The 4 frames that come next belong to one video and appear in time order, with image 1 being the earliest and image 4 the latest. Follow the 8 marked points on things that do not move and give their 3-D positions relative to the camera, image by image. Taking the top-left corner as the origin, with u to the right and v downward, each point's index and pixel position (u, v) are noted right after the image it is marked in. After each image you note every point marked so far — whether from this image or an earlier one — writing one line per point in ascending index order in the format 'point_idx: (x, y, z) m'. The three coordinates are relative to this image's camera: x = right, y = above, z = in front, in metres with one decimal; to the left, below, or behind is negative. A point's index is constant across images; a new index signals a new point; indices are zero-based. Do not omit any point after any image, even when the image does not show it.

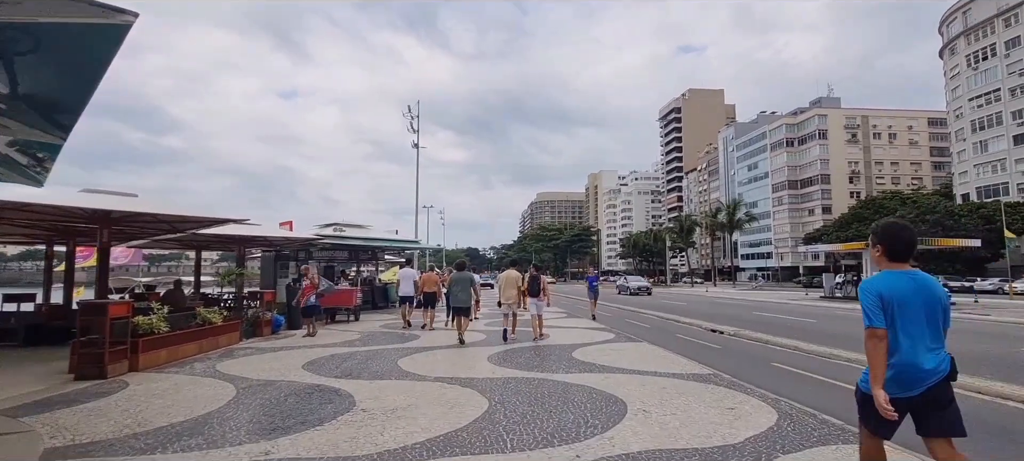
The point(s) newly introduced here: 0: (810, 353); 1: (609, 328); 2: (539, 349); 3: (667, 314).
0: (+6.0, -2.5, +10.0) m
1: (+2.6, -2.7, +13.3) m
2: (+0.6, -2.4, +9.7) m
3: (+6.0, -3.3, +19.0) m
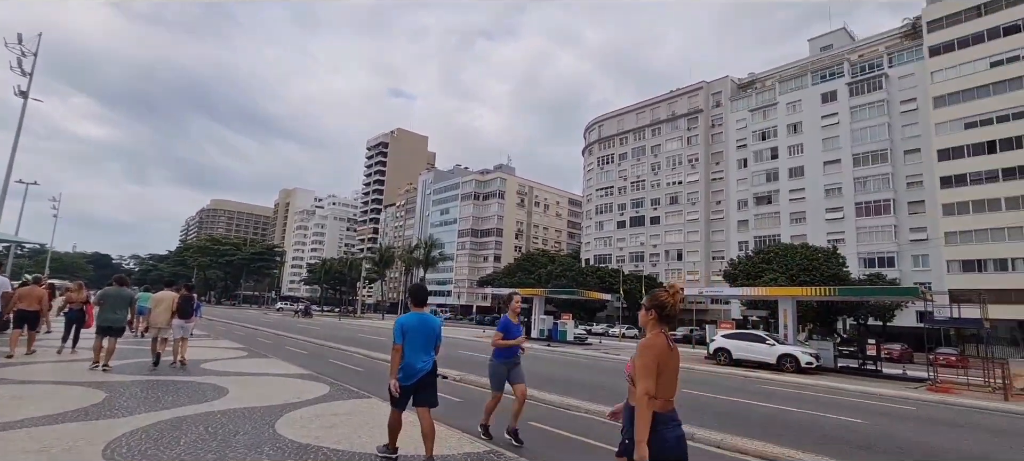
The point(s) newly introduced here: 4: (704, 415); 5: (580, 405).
0: (+0.5, -3.3, +9.4) m
1: (-4.2, -3.0, +10.2) m
2: (-3.7, -2.4, +6.1) m
3: (-4.8, -4.2, +16.7) m
4: (+3.6, -3.4, +9.1) m
5: (+1.2, -3.2, +8.9) m
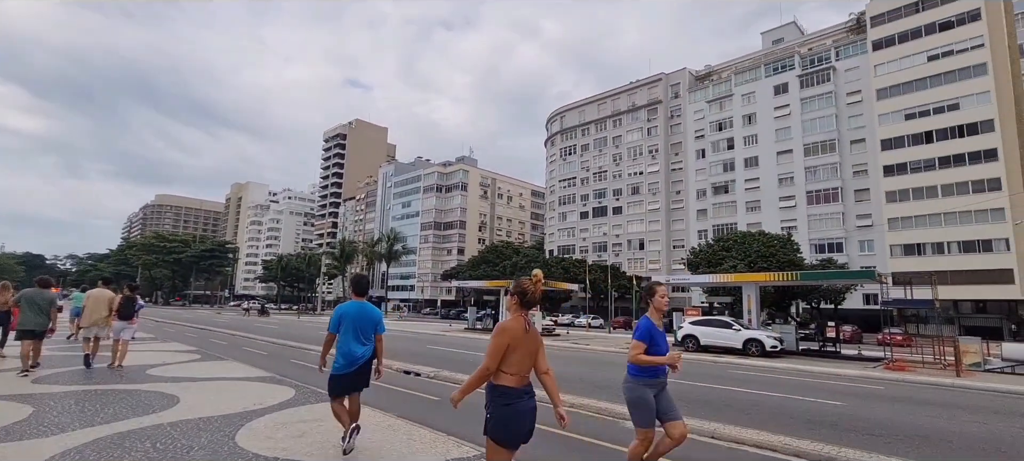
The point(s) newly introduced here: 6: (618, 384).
0: (+0.2, -3.0, +9.0) m
1: (-4.6, -2.8, +9.4) m
2: (-3.8, -2.2, +5.3) m
3: (-5.7, -3.9, +15.9) m
4: (+3.2, -3.1, +8.9) m
5: (+0.9, -2.9, +8.5) m
6: (+2.5, -3.6, +11.4) m
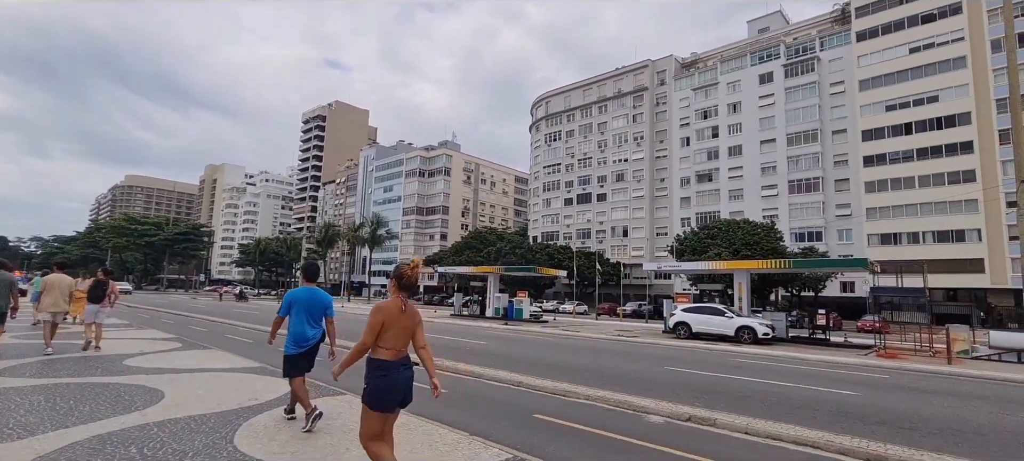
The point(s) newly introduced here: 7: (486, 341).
0: (+0.3, -2.7, +8.6) m
1: (-4.4, -2.5, +8.8) m
2: (-3.5, -2.0, +4.7) m
3: (-5.8, -3.4, +15.2) m
4: (+3.4, -2.9, +8.6) m
5: (+1.1, -2.7, +8.1) m
6: (+2.6, -3.3, +11.1) m
7: (-0.8, -4.0, +17.6) m
